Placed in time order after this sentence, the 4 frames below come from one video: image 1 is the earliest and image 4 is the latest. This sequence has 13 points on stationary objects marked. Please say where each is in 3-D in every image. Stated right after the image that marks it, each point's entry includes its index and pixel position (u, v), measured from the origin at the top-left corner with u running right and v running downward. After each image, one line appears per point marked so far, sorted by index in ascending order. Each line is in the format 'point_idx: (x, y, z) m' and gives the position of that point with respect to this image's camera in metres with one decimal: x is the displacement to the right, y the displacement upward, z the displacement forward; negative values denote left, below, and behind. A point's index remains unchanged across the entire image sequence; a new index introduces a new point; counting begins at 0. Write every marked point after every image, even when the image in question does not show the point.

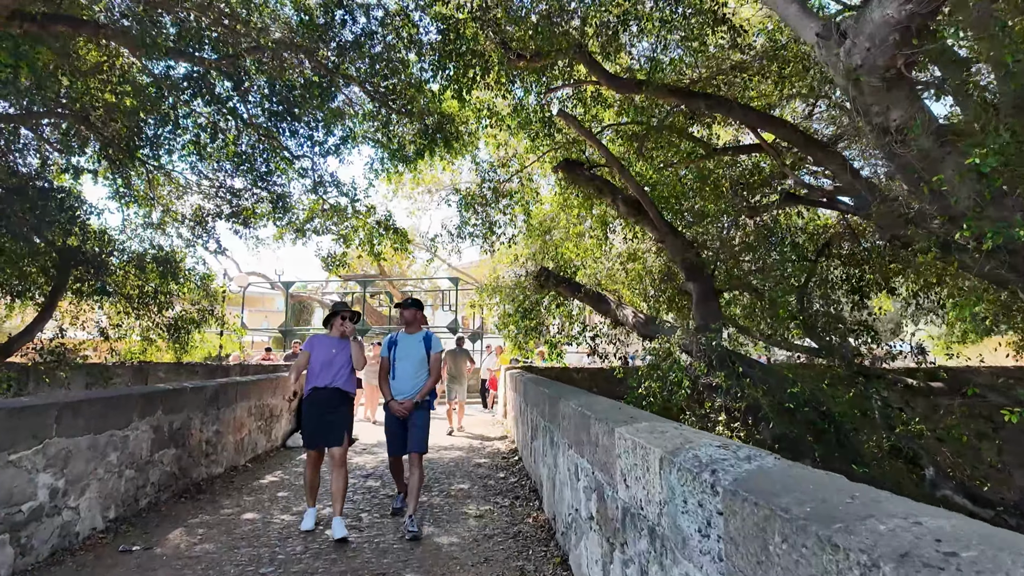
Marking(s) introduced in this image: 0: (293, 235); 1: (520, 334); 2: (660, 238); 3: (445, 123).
0: (-4.0, +1.0, +10.5) m
1: (+0.1, -0.7, +9.0) m
2: (+1.9, +0.7, +7.4) m
3: (-1.1, +2.7, +9.6) m
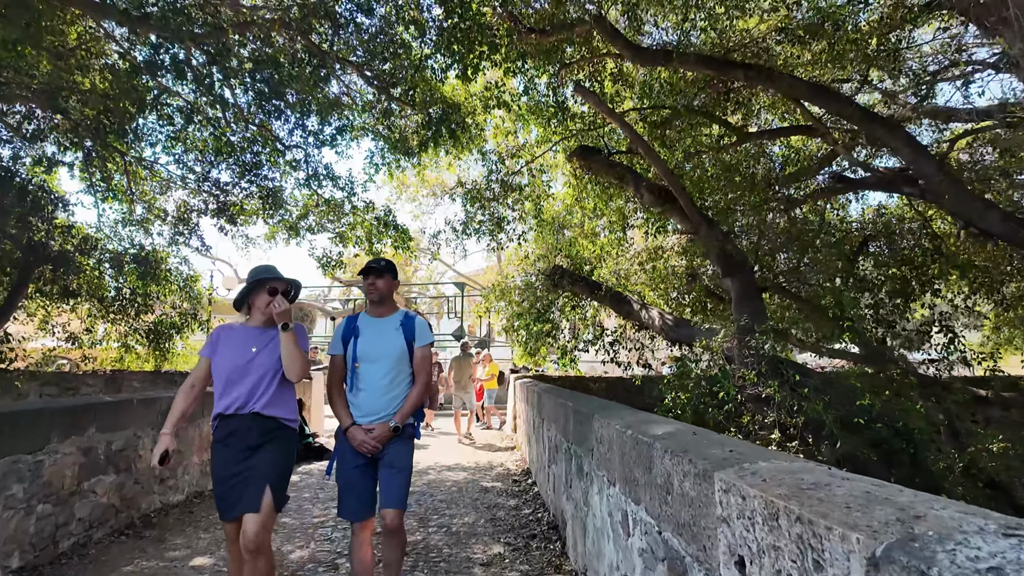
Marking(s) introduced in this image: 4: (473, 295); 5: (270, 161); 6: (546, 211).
0: (-3.8, +0.9, +9.7) m
1: (+0.3, -0.7, +8.1) m
2: (+2.1, +0.7, +6.5) m
3: (-0.9, +2.7, +8.8) m
4: (-1.1, -0.2, +16.0) m
5: (-3.9, +2.0, +9.2) m
6: (+0.5, +1.2, +9.1) m
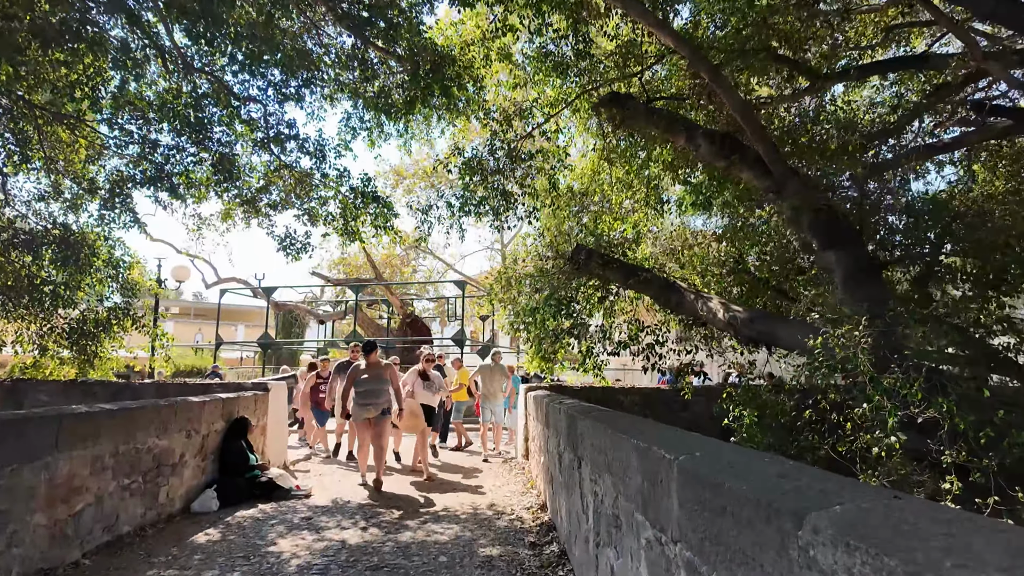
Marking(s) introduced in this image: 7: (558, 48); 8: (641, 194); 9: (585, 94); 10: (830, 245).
0: (-3.7, +1.1, +8.0) m
1: (+0.4, -0.6, +6.3) m
2: (+2.2, +0.8, +4.8) m
3: (-0.8, +2.8, +7.1) m
4: (-0.9, -0.2, +14.3) m
5: (-3.8, +2.2, +7.5) m
6: (+0.6, +1.3, +7.4) m
7: (+0.5, +2.8, +6.6) m
8: (+1.6, +1.2, +7.2) m
9: (+0.9, +2.4, +7.0) m
10: (+2.5, +0.4, +4.4) m
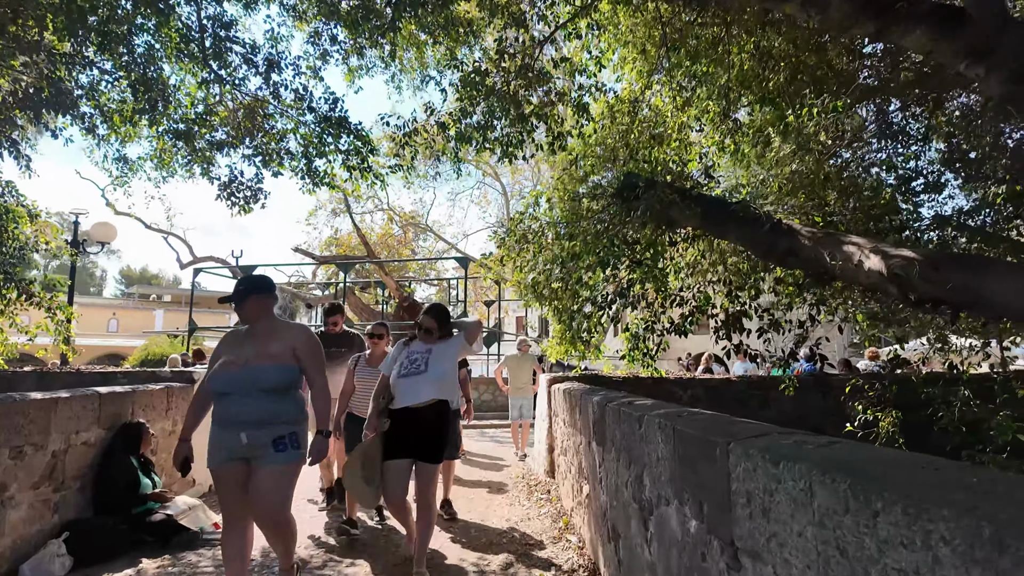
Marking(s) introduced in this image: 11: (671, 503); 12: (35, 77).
0: (-3.5, +1.5, +6.2) m
1: (+0.5, -0.2, +4.5) m
2: (+2.3, +1.2, +2.9) m
3: (-0.7, +3.2, +5.3) m
4: (-0.7, +0.3, +12.4) m
5: (-3.6, +2.6, +5.6) m
6: (+0.8, +1.8, +5.5) m
7: (+0.7, +3.2, +4.7) m
8: (+1.8, +1.6, +5.3) m
9: (+1.1, +2.8, +5.1) m
10: (+2.6, +0.7, +2.6) m
11: (+0.5, -0.6, +1.7) m
12: (-4.5, +2.0, +5.4) m
